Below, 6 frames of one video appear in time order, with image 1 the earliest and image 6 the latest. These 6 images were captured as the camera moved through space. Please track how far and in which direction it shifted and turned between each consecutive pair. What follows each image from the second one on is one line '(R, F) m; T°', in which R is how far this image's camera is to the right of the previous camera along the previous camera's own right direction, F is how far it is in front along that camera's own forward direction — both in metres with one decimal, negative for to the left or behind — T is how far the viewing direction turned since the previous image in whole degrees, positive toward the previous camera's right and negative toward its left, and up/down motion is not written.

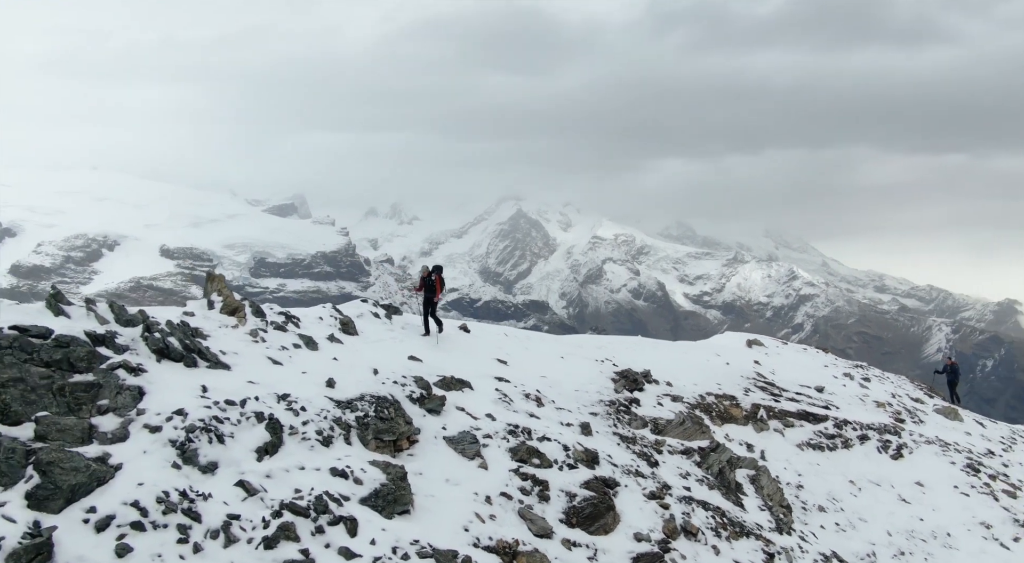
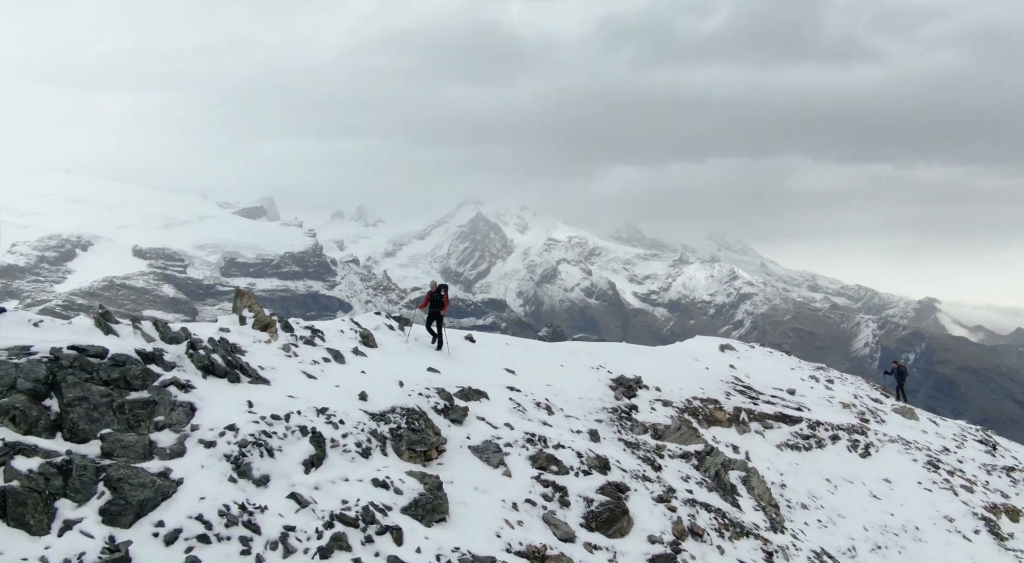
(-2.6, -1.2) m; +4°
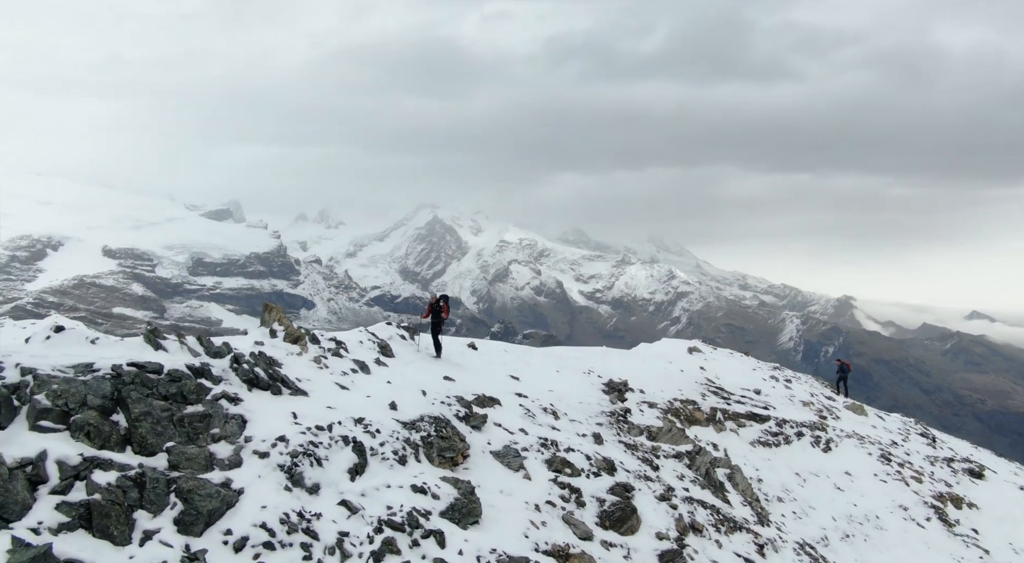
(-2.8, -1.4) m; +5°
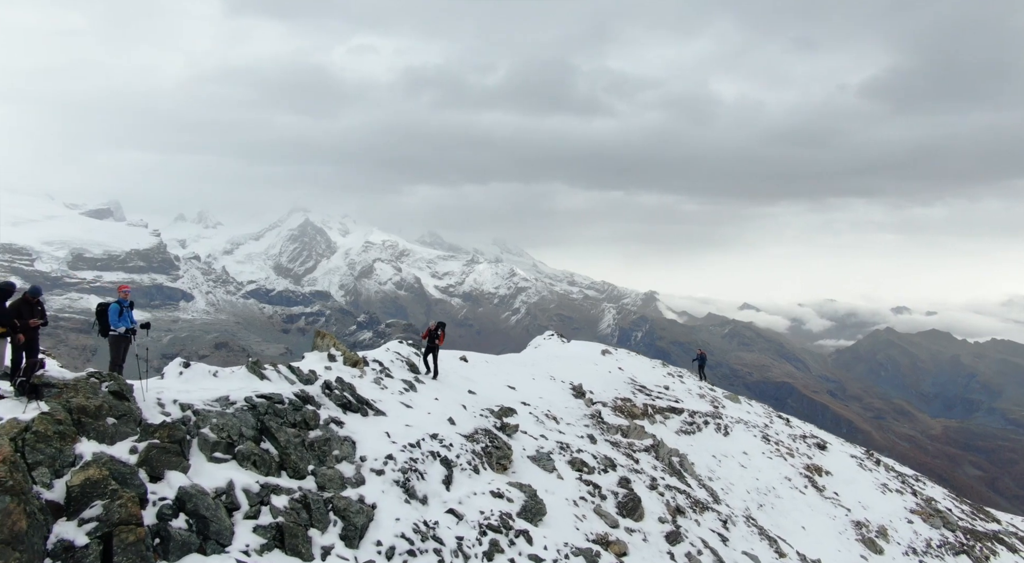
(-7.8, -2.5) m; +13°
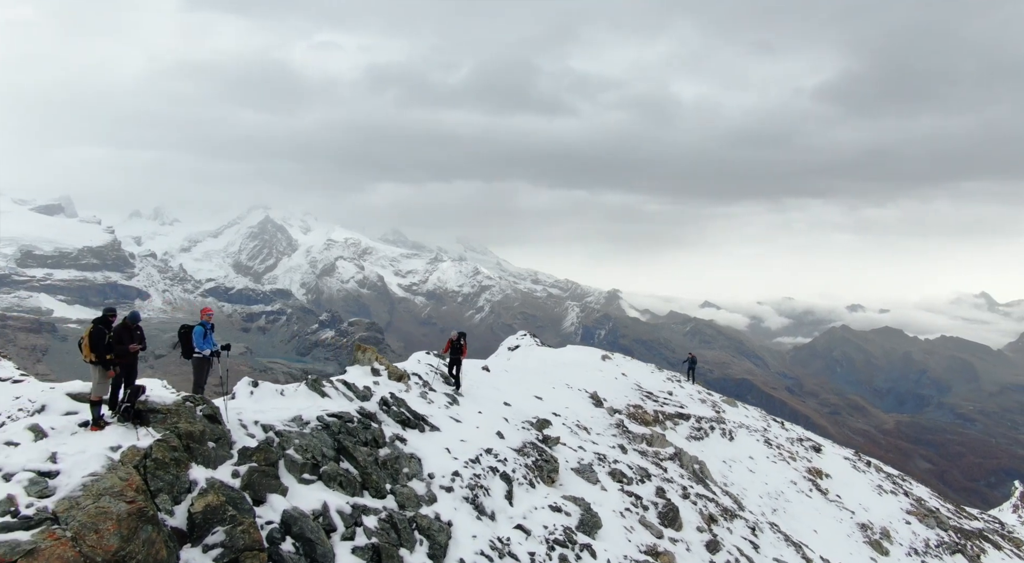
(-3.2, +0.2) m; +3°
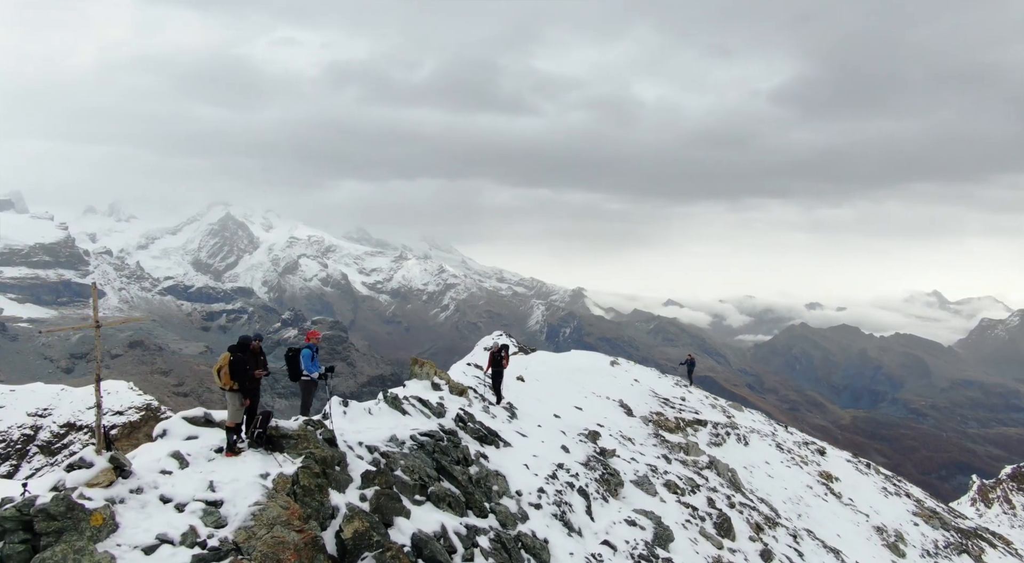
(-3.6, +0.7) m; +3°
